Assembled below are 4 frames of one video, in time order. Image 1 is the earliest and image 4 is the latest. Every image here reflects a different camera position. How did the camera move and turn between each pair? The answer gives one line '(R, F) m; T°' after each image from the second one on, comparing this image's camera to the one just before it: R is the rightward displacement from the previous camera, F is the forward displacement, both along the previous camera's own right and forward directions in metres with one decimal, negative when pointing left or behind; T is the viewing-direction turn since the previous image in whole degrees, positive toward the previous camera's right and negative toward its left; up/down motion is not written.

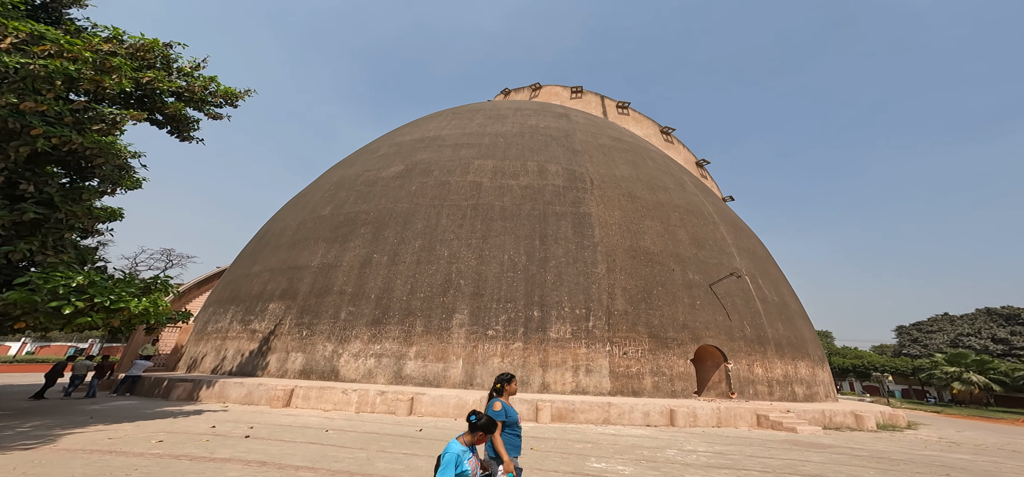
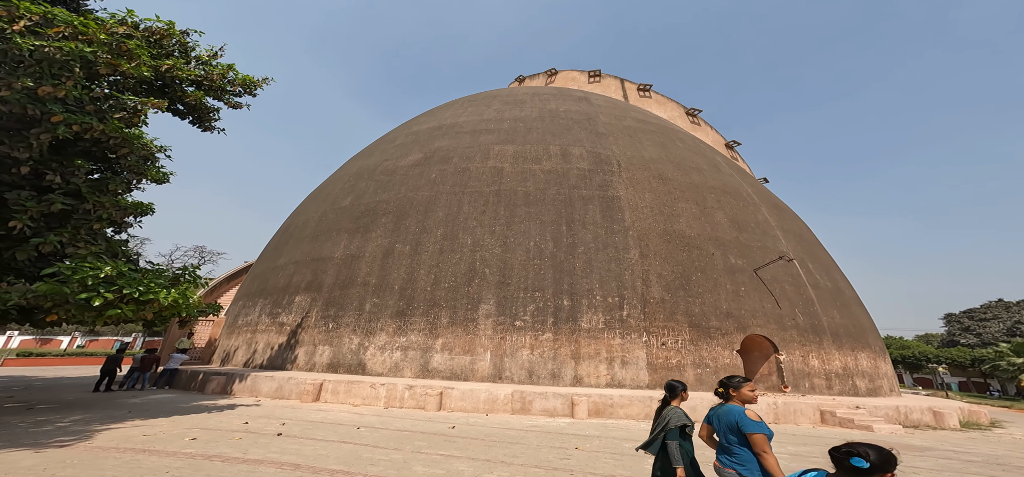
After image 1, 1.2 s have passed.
(-0.2, +0.5) m; -3°
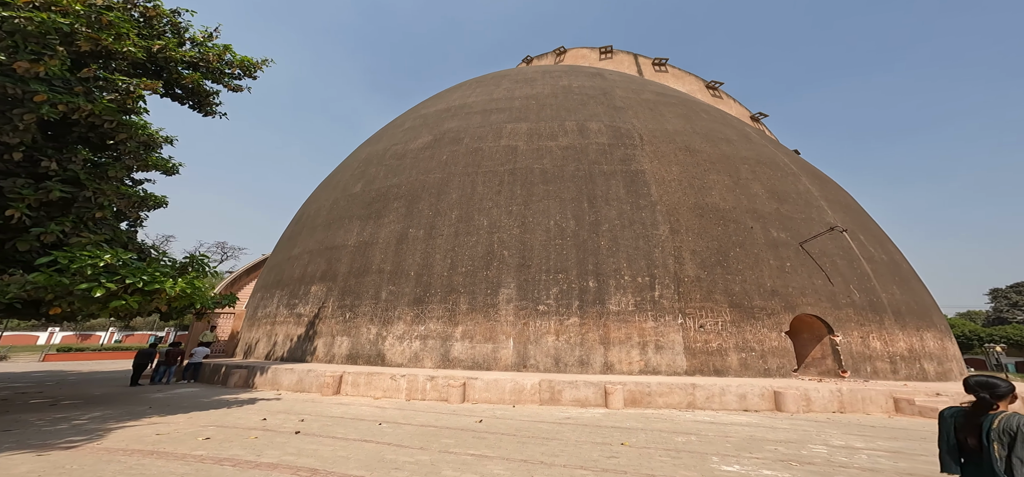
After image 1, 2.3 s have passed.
(-0.2, +0.5) m; -2°
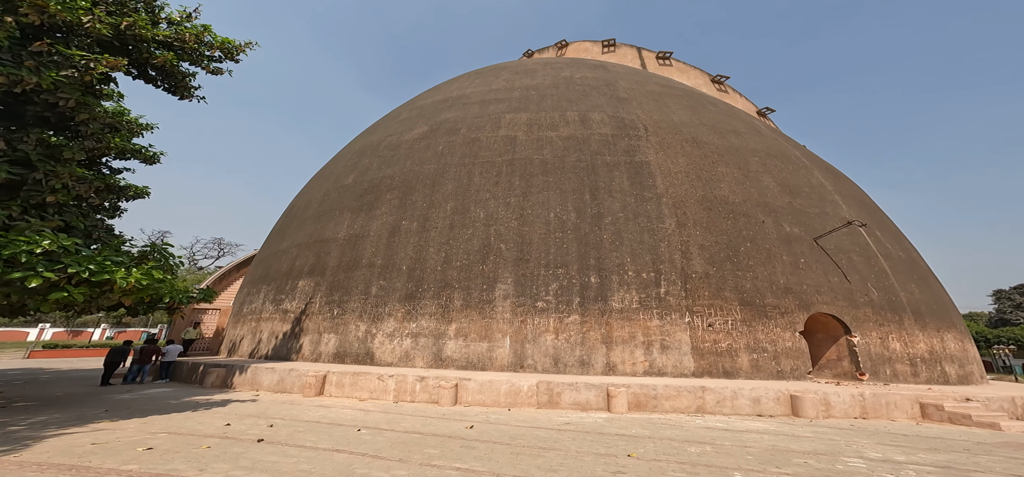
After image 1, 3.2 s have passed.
(0.0, +0.4) m; 0°
